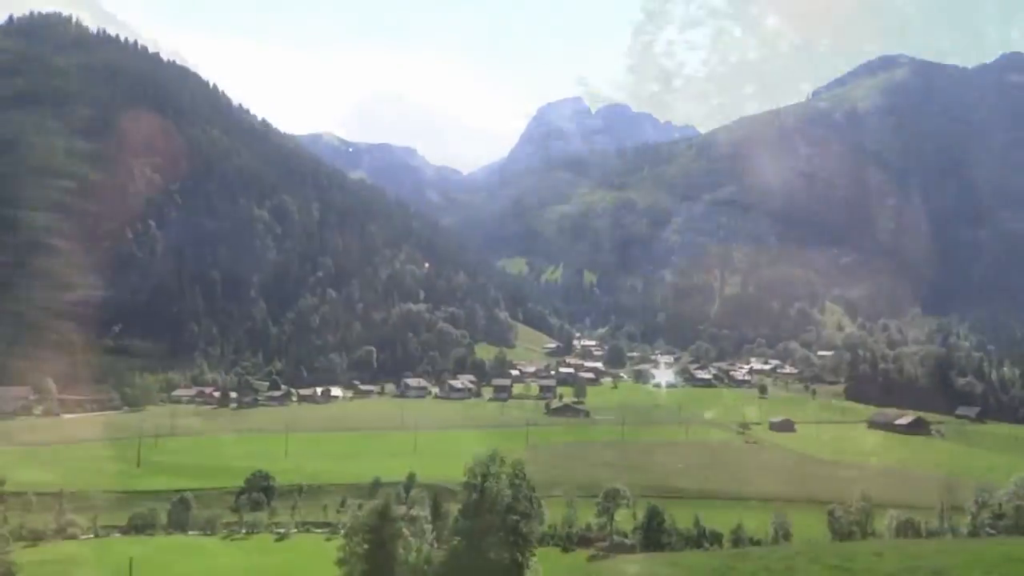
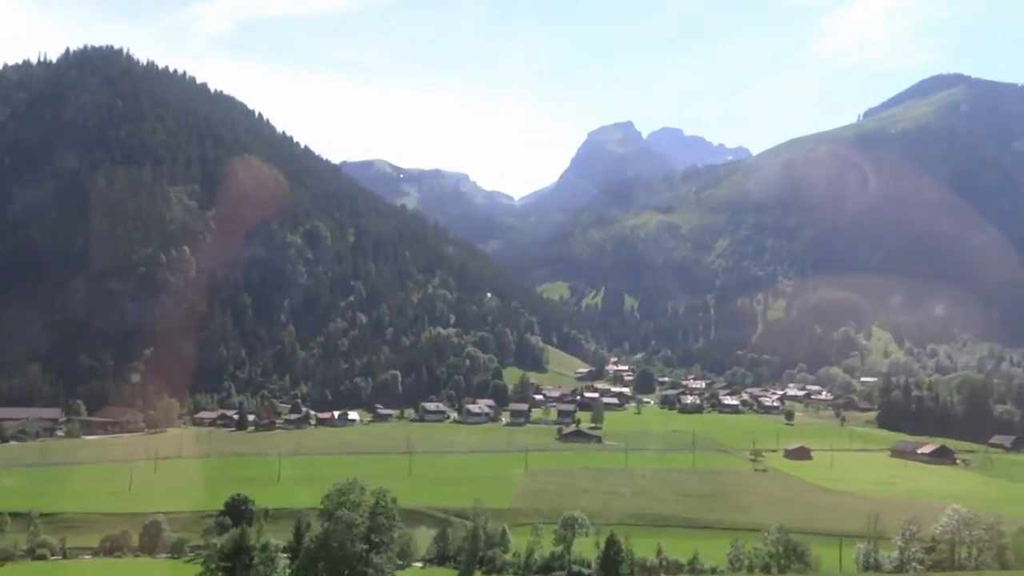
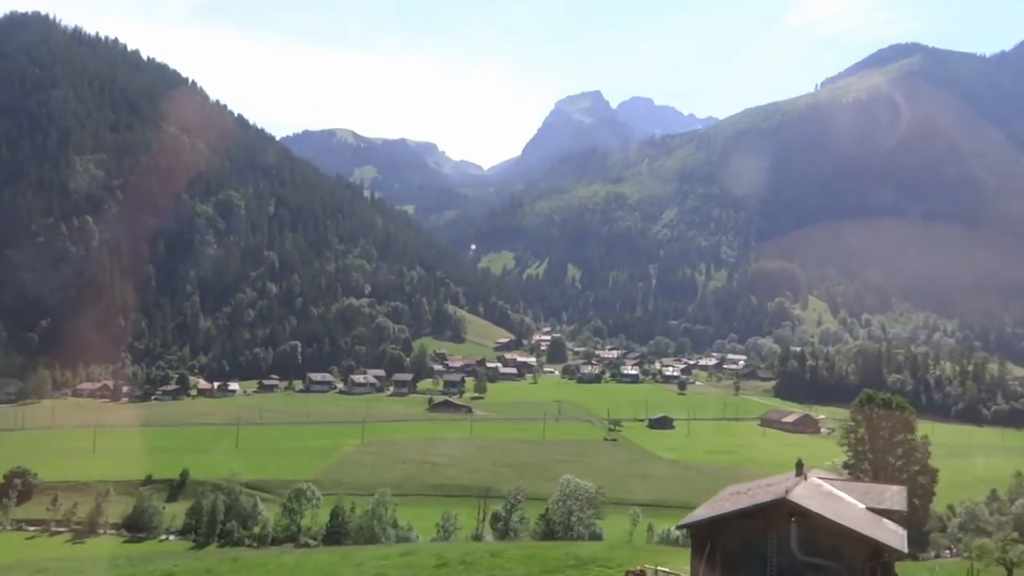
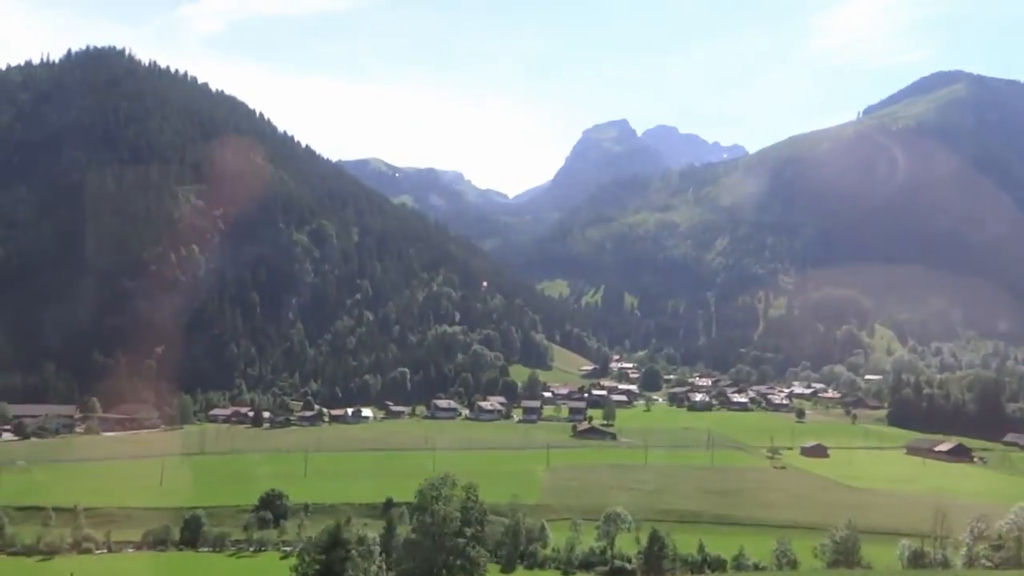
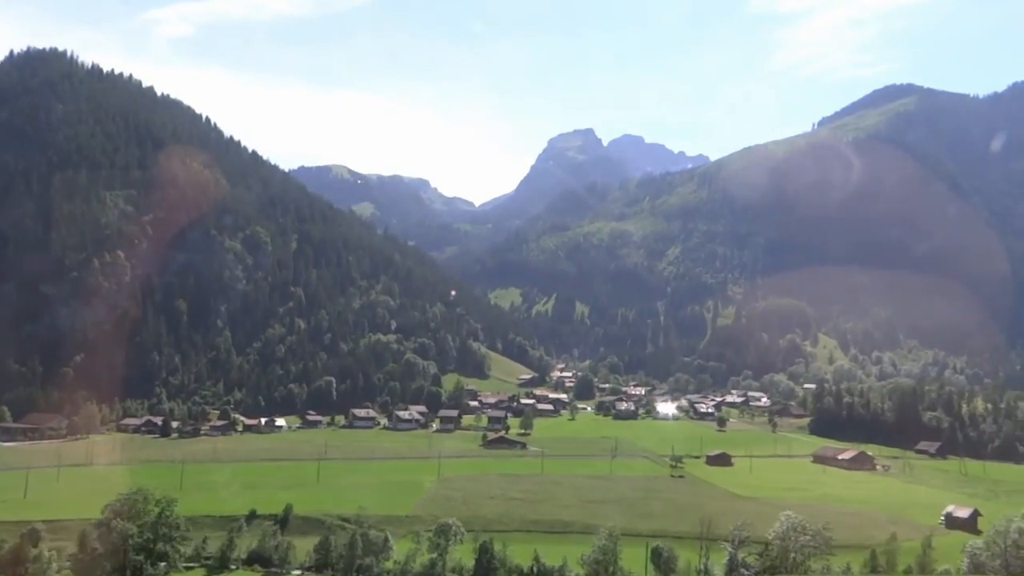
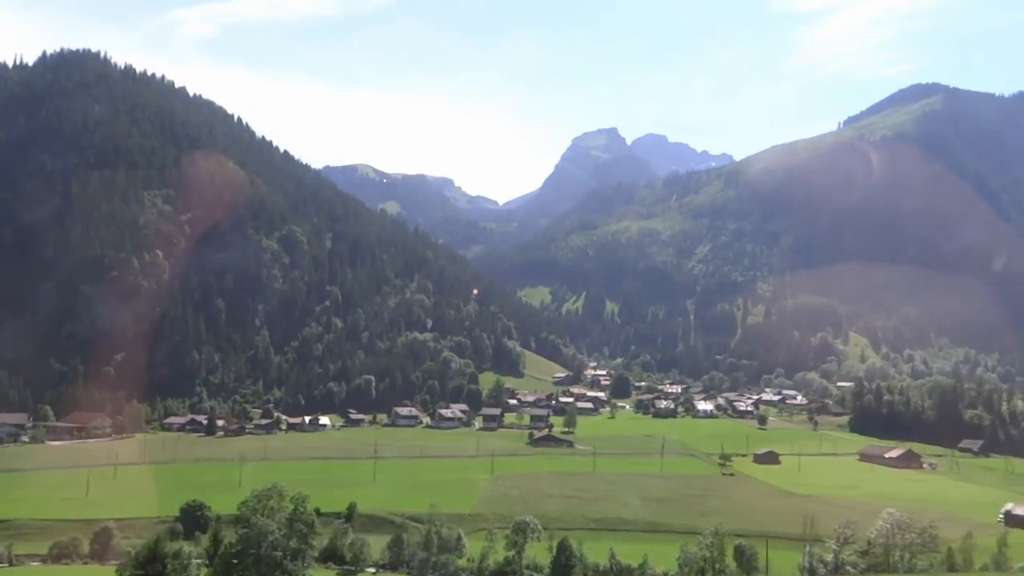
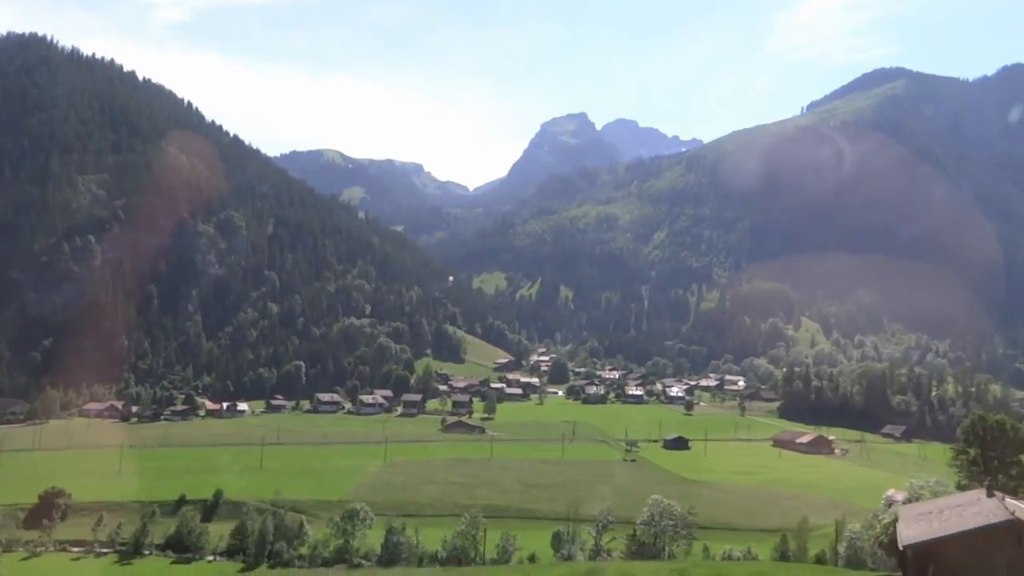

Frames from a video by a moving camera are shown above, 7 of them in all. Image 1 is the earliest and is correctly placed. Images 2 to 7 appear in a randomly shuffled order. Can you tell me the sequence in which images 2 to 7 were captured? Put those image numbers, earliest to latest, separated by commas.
4, 2, 6, 5, 7, 3
